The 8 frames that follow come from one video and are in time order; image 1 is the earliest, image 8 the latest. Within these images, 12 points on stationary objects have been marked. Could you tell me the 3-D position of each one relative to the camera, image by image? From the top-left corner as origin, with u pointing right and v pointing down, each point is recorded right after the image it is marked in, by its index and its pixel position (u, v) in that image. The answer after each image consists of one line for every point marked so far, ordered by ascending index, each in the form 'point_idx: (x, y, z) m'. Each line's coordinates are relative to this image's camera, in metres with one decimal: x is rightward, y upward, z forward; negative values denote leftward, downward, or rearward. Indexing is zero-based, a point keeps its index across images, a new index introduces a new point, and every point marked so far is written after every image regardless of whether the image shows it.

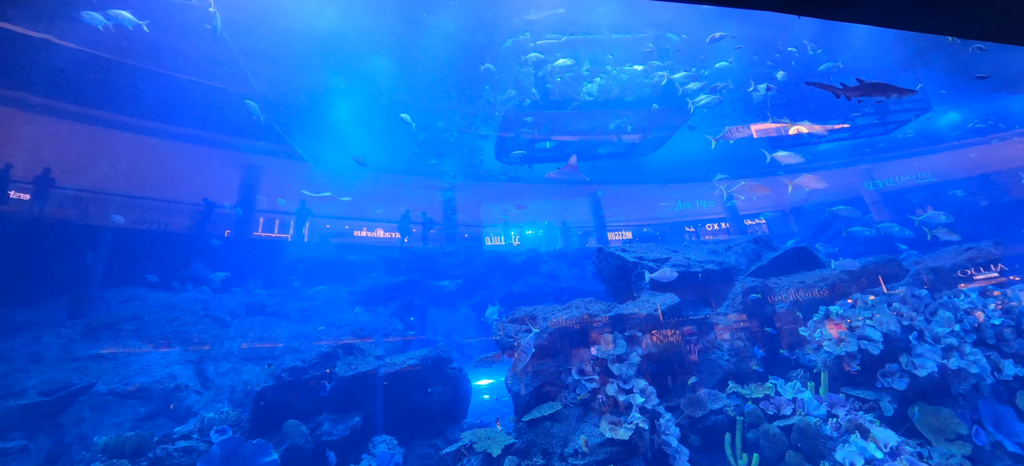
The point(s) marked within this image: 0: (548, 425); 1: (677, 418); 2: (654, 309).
0: (+1.0, -5.1, +9.5) m
1: (+4.6, -5.4, +10.3) m
2: (+4.4, -2.5, +11.7) m
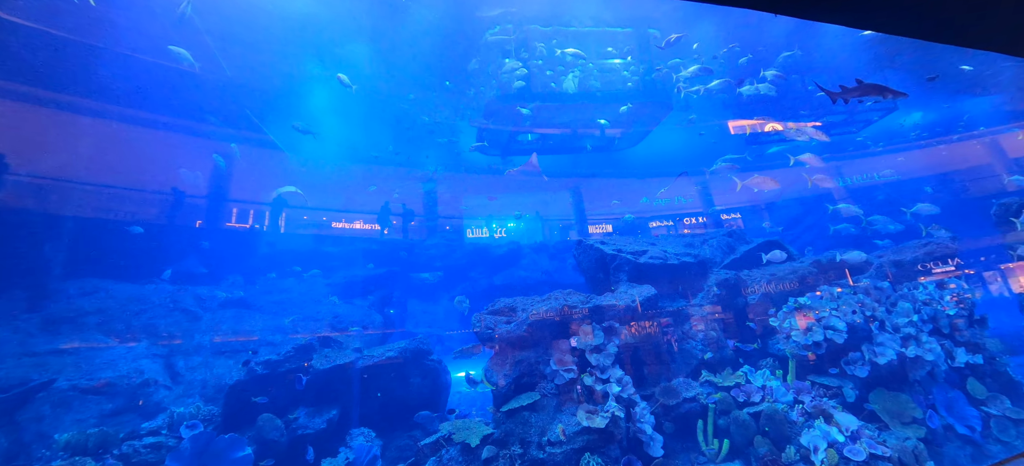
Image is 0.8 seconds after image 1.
0: (+0.4, -5.2, +10.2) m
1: (+4.1, -5.2, +10.8) m
2: (+3.8, -2.2, +11.9) m
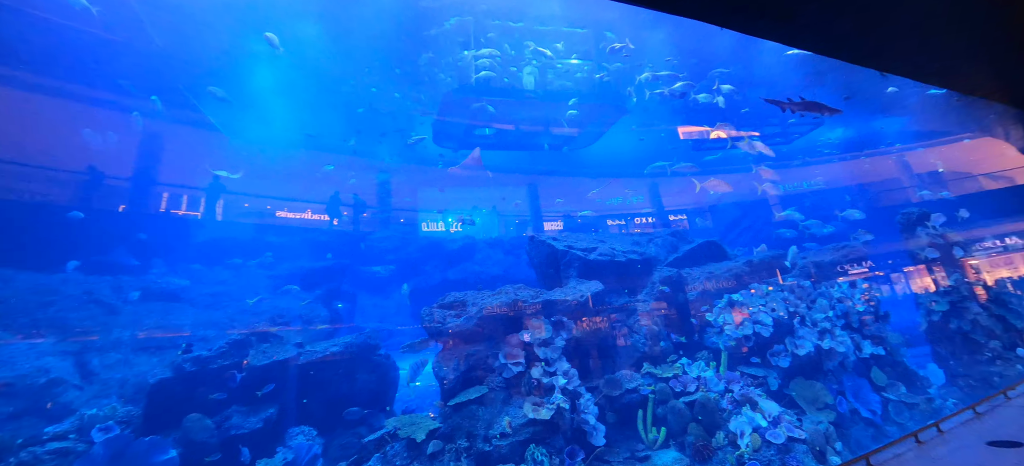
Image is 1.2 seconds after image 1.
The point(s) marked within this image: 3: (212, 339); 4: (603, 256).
0: (-1.1, -5.0, +10.2) m
1: (+2.6, -5.1, +11.1) m
2: (+2.2, -2.1, +12.2) m
3: (-15.0, -5.3, +18.0) m
4: (+3.5, -0.9, +13.8) m
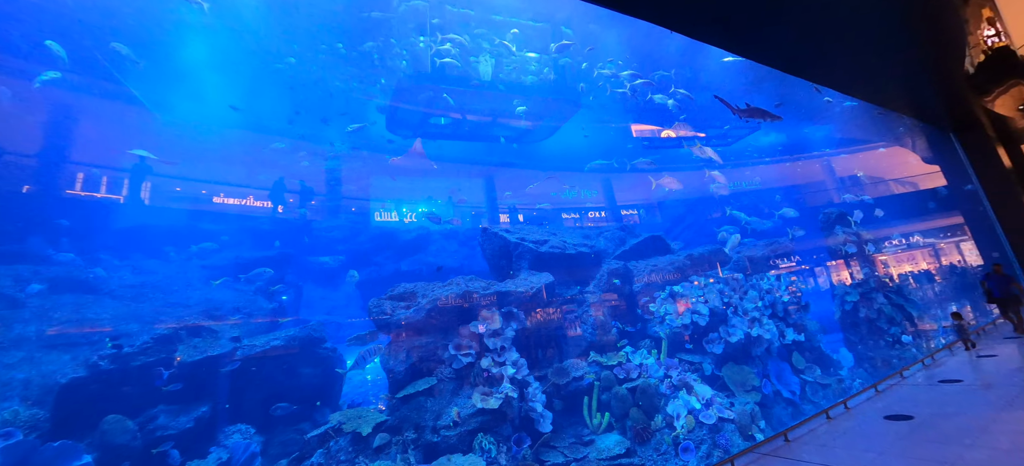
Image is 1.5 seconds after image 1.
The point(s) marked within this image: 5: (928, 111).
0: (-2.6, -4.7, +10.1) m
1: (+1.0, -4.8, +11.4) m
2: (+0.6, -1.8, +12.3) m
3: (-17.1, -4.7, +16.5) m
4: (+1.7, -0.6, +14.0) m
5: (+7.7, +2.4, +6.7) m
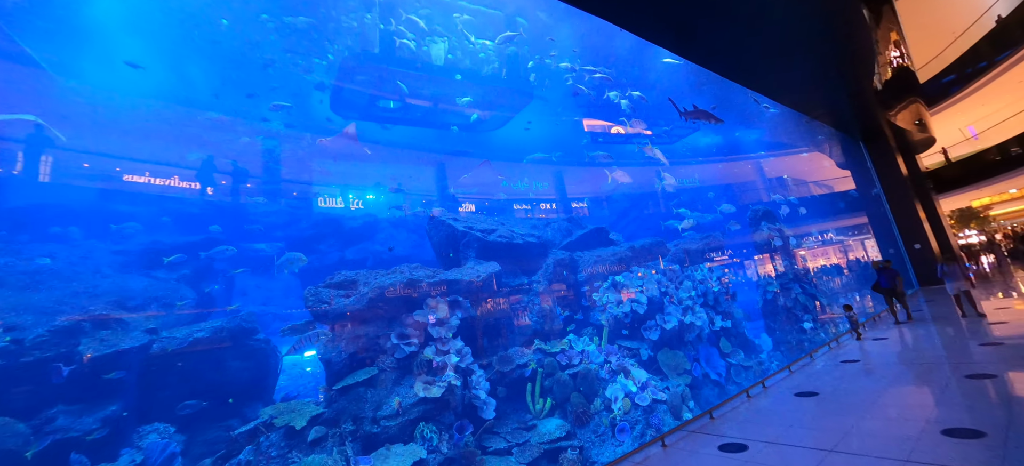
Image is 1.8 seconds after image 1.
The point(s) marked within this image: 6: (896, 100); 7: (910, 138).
0: (-4.1, -4.3, +9.8) m
1: (-0.7, -4.5, +11.5) m
2: (-1.2, -1.4, +12.3) m
3: (-19.3, -3.9, +14.6) m
4: (-0.2, -0.2, +14.1) m
5: (+6.6, +2.5, +7.5) m
6: (+9.2, +3.2, +8.6) m
7: (+11.4, +2.7, +10.2) m
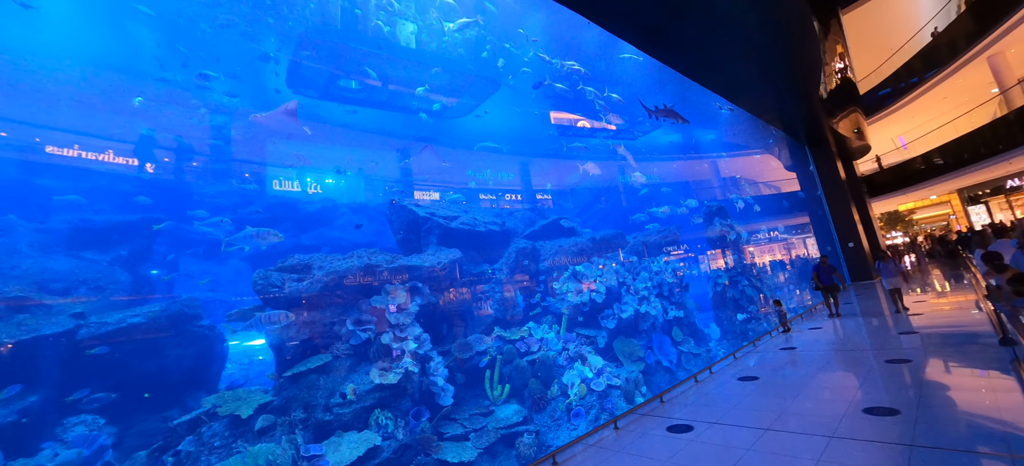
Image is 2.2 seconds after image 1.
0: (-5.3, -3.9, +9.6) m
1: (-2.0, -4.1, +11.5) m
2: (-2.4, -1.0, +12.3) m
3: (-20.8, -3.0, +13.1) m
4: (-1.6, +0.2, +14.1) m
5: (+5.8, +2.7, +7.9) m
6: (+8.3, +3.3, +9.2) m
7: (+10.3, +2.8, +11.1) m
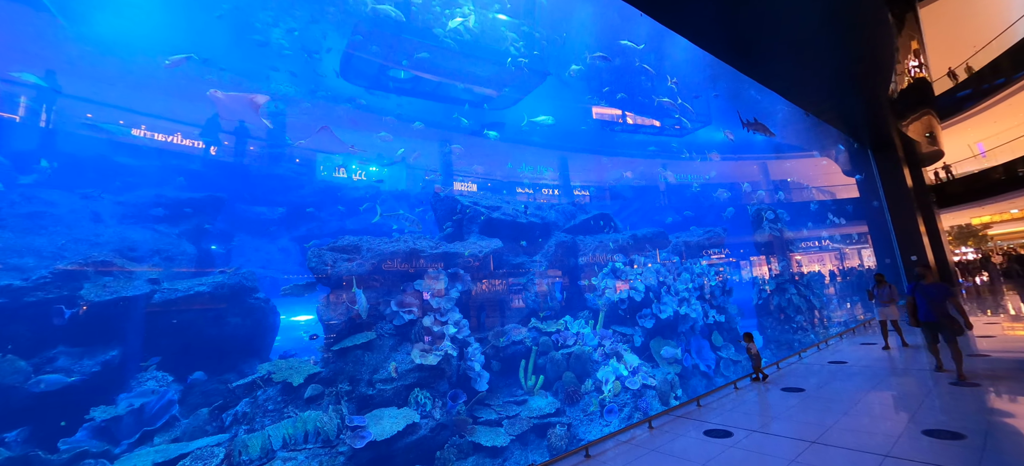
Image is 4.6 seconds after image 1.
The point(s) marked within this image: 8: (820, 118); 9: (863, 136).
0: (-4.3, -3.4, +10.0) m
1: (-0.9, -3.7, +11.7) m
2: (-1.1, -0.6, +12.4) m
3: (-19.4, -1.7, +14.7) m
4: (-0.1, +0.5, +14.2) m
5: (+7.0, +2.6, +7.5) m
6: (+9.6, +3.1, +8.6) m
7: (+11.7, +2.5, +10.2) m
8: (+7.0, +2.6, +7.9) m
9: (+9.0, +2.6, +9.1) m
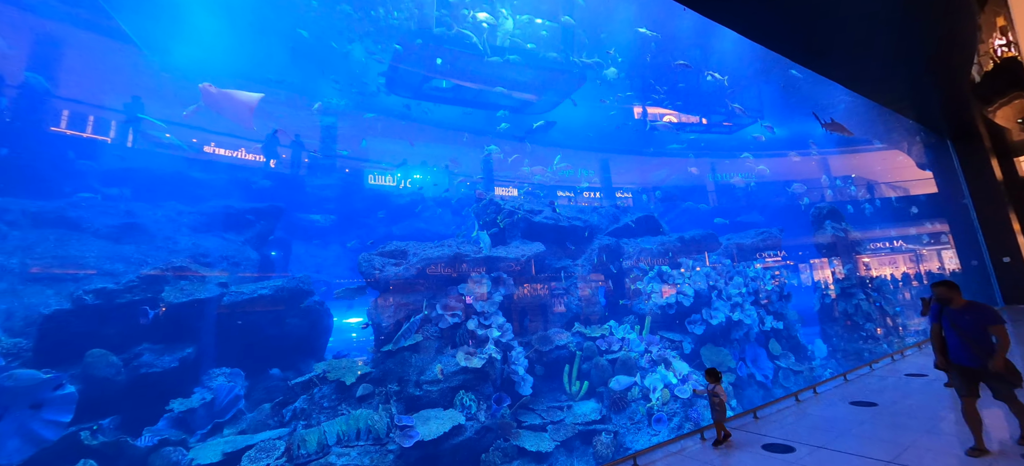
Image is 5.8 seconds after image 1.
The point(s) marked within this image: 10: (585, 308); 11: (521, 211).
0: (-3.0, -3.5, +10.3) m
1: (+0.5, -3.9, +11.6) m
2: (+0.3, -0.8, +12.5) m
3: (-17.7, -2.1, +16.4) m
4: (+1.5, +0.4, +14.1) m
5: (+7.8, +2.6, +6.8) m
6: (+10.5, +3.1, +7.6) m
7: (+12.8, +2.6, +9.1) m
8: (+7.9, +2.6, +7.3) m
9: (+10.0, +2.6, +8.2) m
10: (+2.8, -3.0, +14.1) m
11: (+0.4, +0.8, +14.3) m
